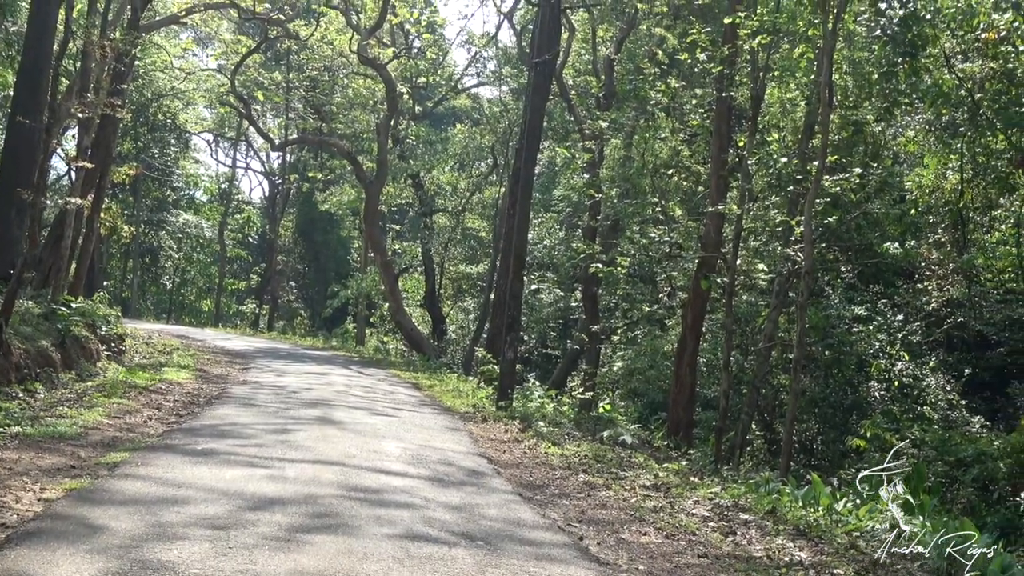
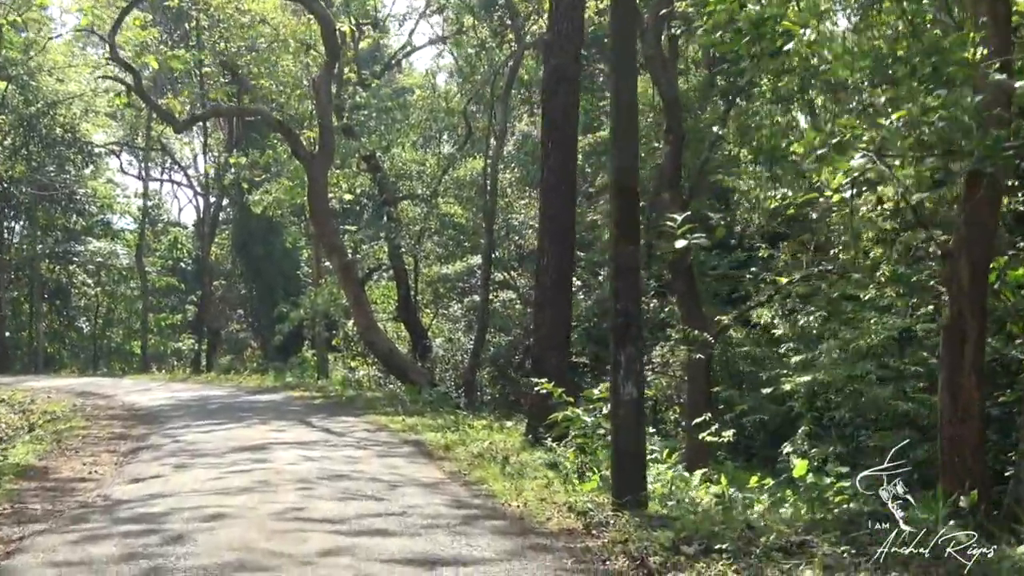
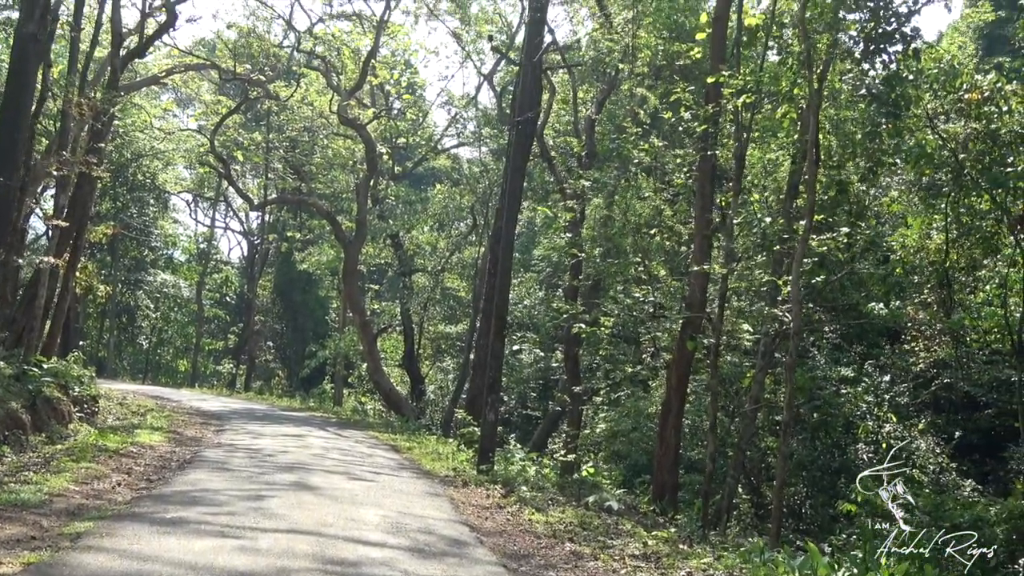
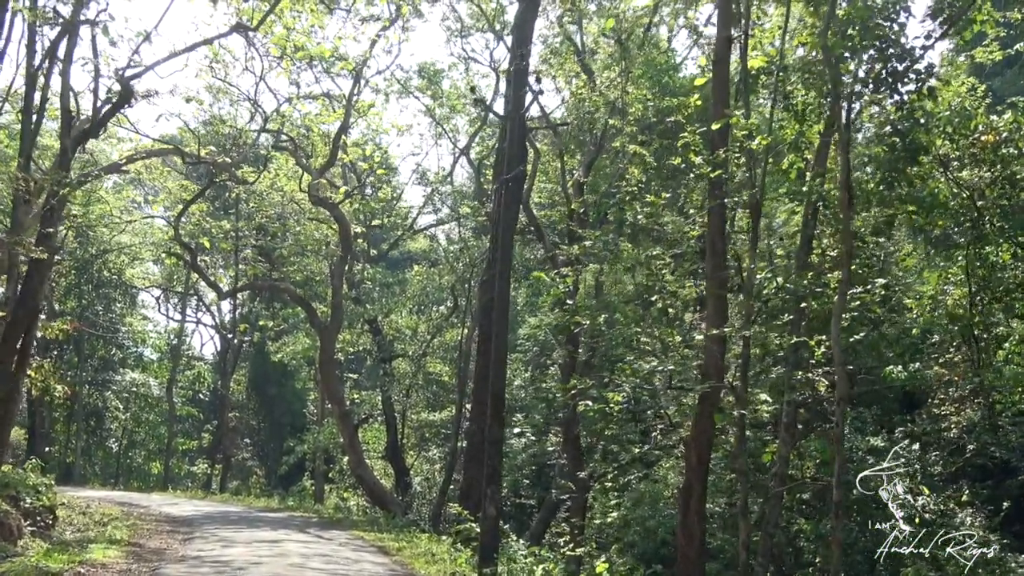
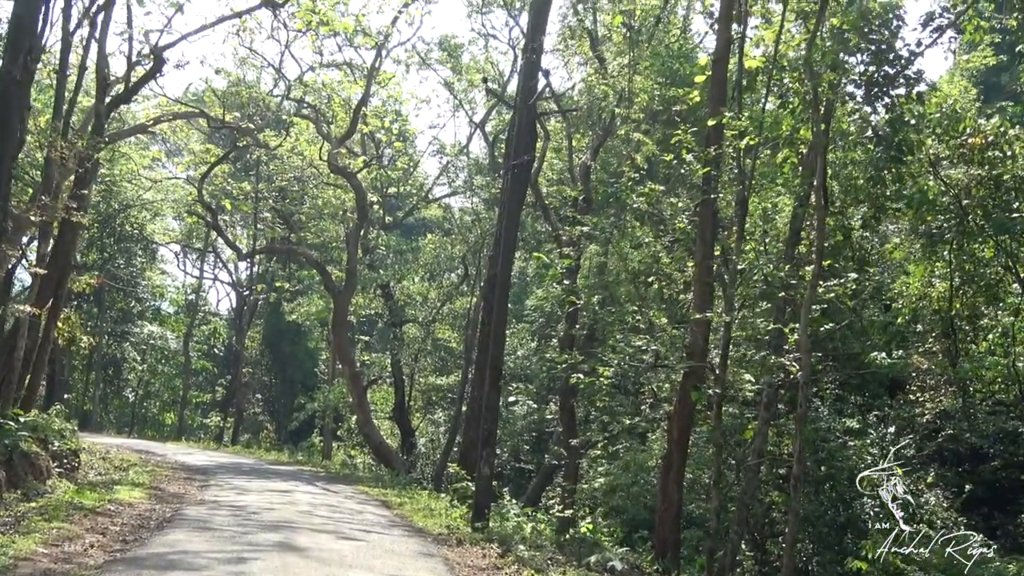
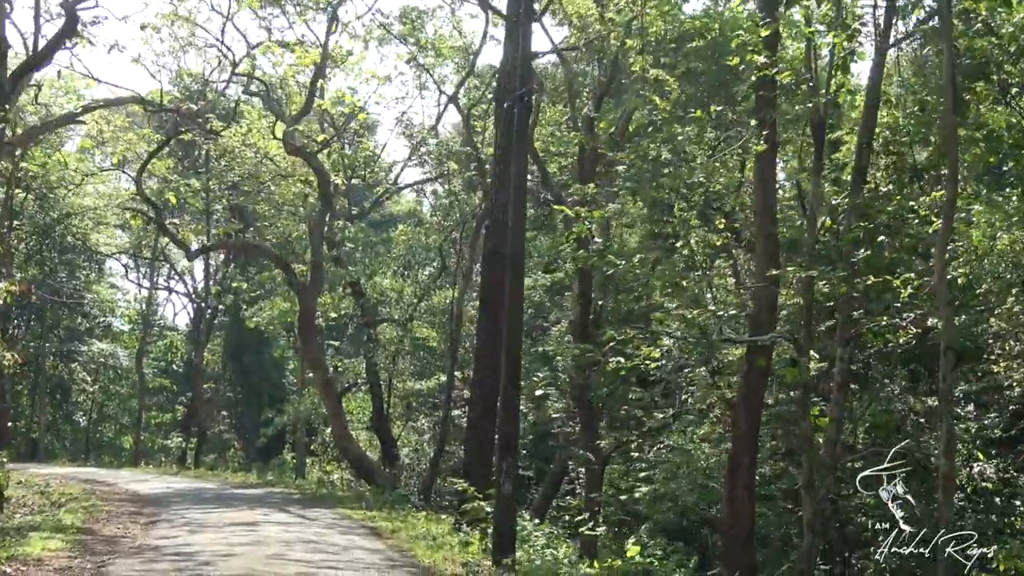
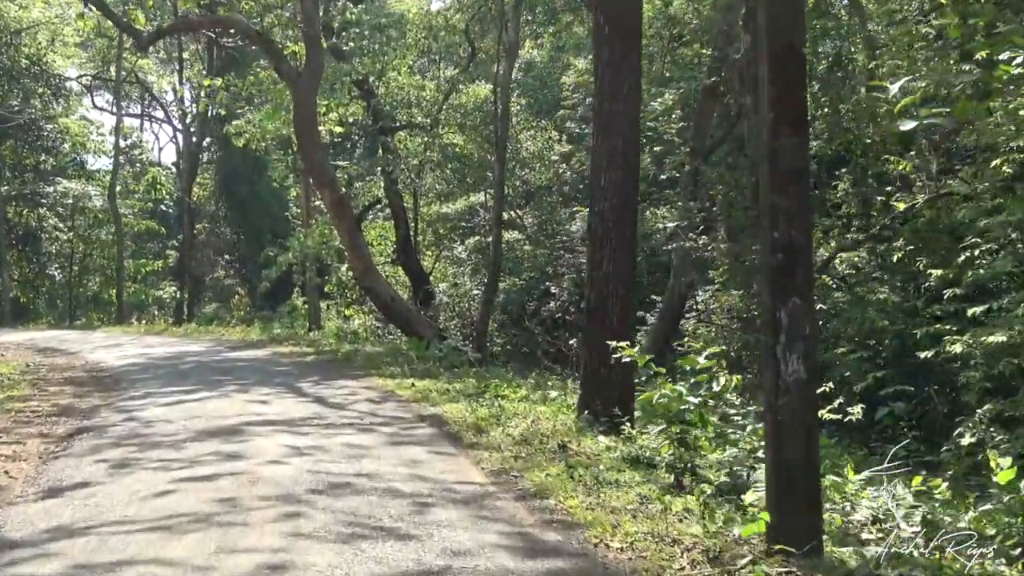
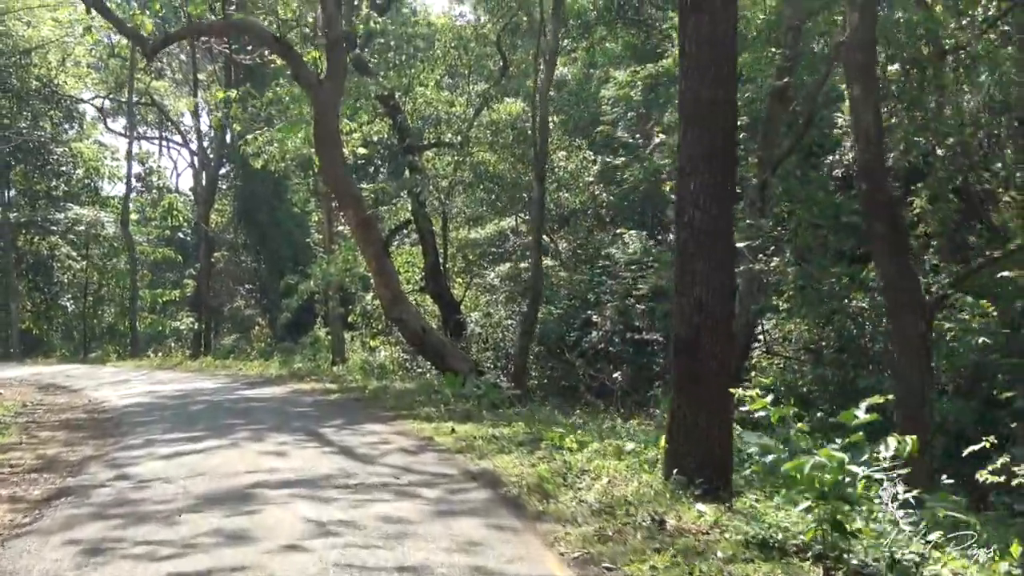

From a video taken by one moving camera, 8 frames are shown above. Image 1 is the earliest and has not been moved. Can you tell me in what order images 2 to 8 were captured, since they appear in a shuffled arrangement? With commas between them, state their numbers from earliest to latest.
3, 5, 4, 6, 2, 7, 8
